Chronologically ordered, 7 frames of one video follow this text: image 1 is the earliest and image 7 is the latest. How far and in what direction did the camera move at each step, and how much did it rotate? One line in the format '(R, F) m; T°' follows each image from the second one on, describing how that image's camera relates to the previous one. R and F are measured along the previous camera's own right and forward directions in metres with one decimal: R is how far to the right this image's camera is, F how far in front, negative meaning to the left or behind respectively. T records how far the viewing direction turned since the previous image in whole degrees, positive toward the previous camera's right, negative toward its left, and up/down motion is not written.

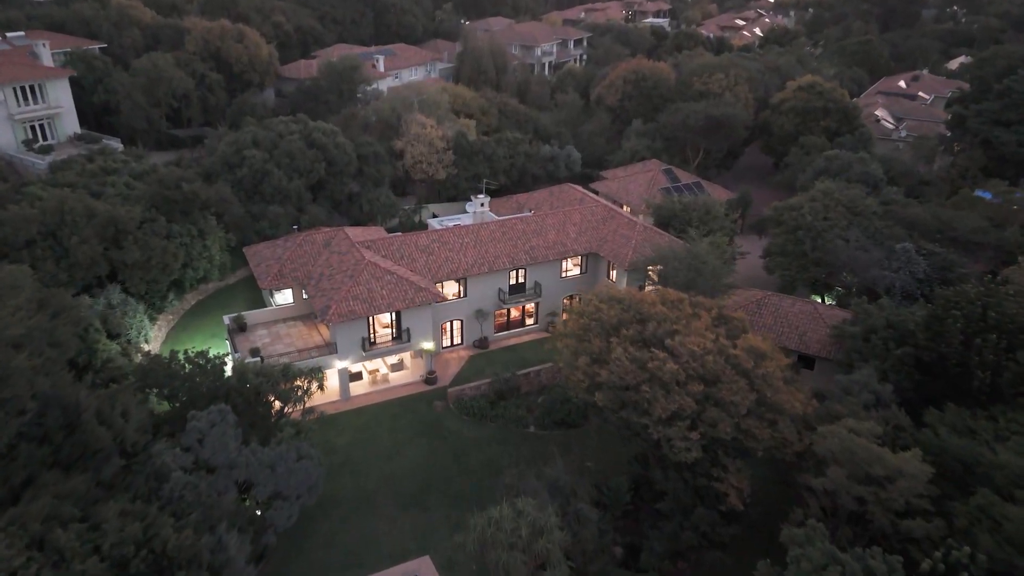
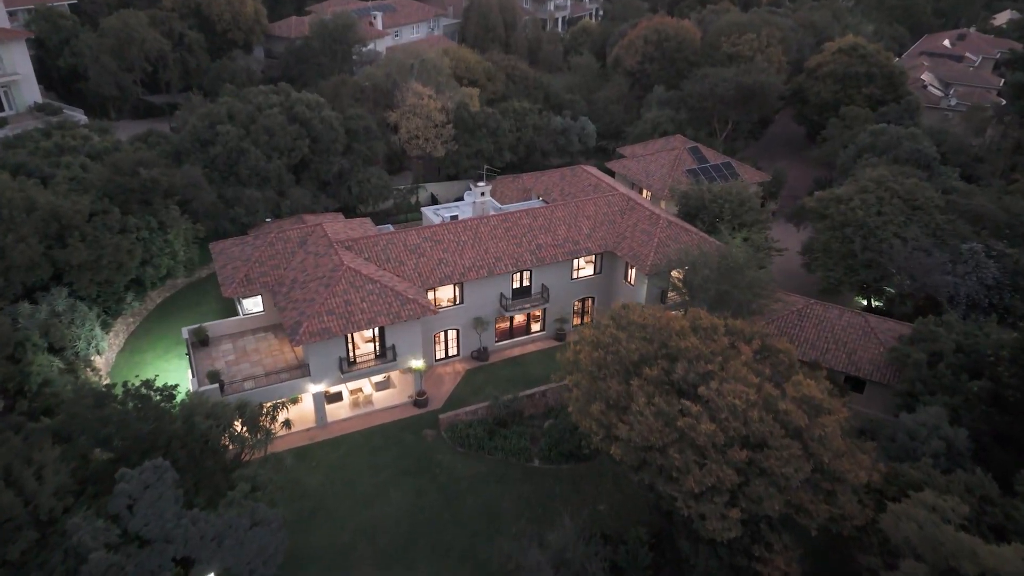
(+0.4, +5.3) m; -1°
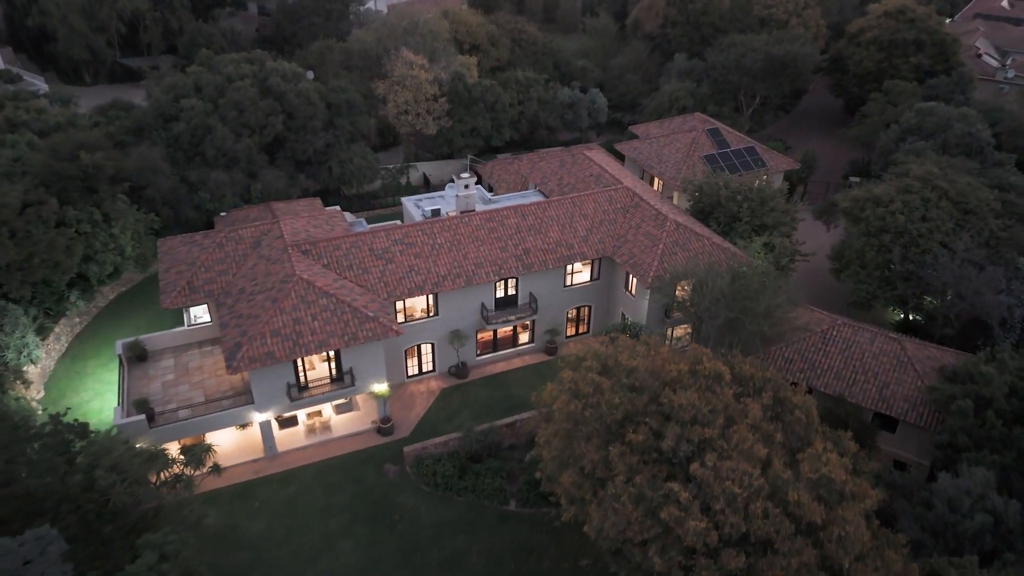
(+1.7, +4.4) m; -2°
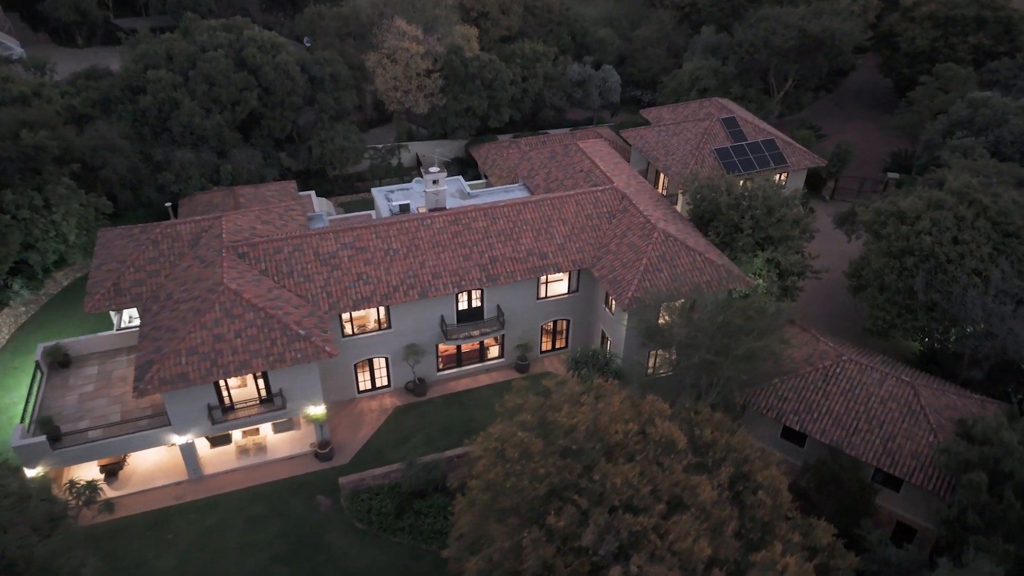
(+3.0, +3.4) m; -3°
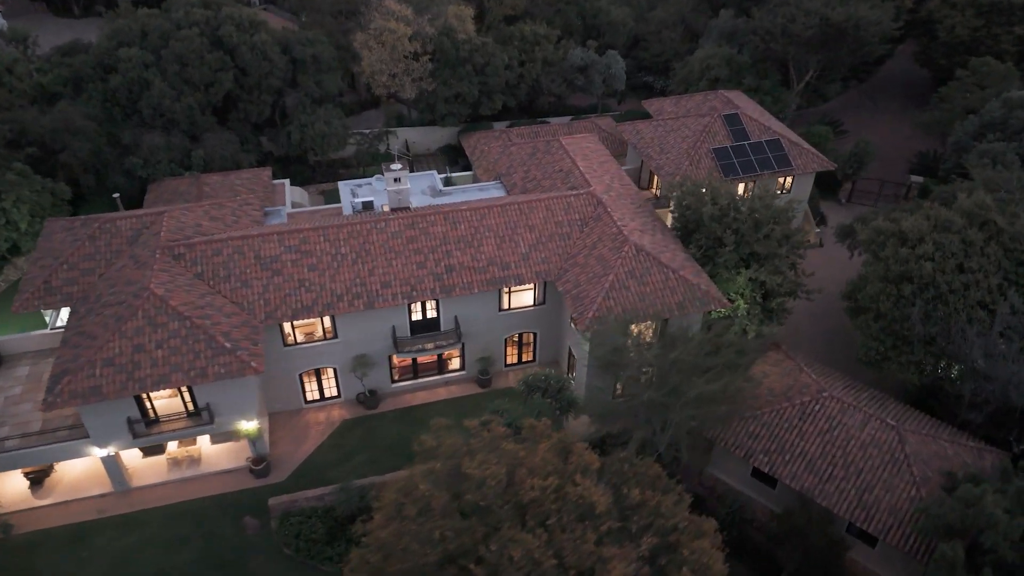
(+2.7, +2.2) m; -3°
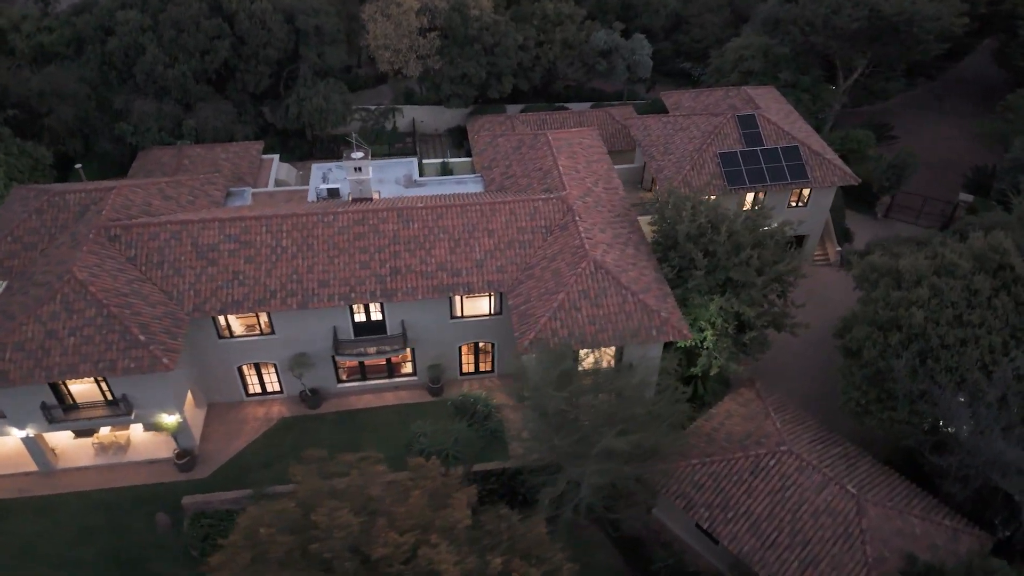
(+3.9, +2.1) m; -6°
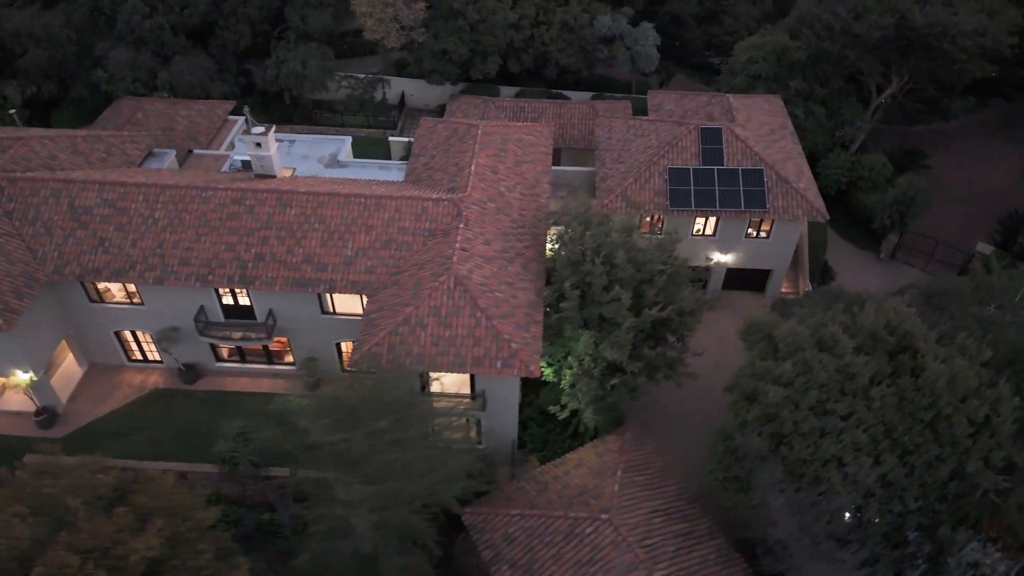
(+7.1, +2.4) m; -8°
